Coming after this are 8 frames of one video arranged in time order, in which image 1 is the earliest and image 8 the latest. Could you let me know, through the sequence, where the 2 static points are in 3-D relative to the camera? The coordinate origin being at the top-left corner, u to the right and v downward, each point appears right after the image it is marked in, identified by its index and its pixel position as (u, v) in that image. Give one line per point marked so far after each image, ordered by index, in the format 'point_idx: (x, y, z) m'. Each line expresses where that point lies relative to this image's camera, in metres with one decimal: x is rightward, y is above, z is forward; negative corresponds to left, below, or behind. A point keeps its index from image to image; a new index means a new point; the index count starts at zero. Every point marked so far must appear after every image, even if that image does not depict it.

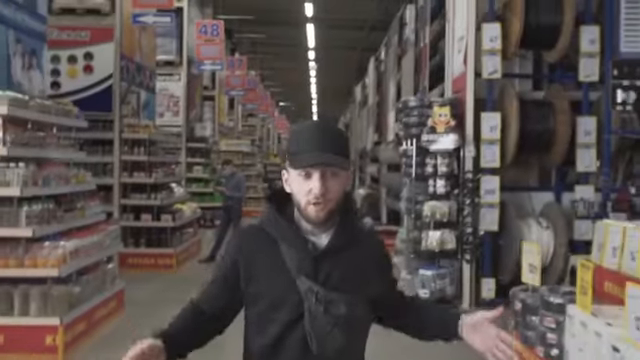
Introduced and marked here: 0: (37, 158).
0: (-1.9, +0.1, +4.9) m
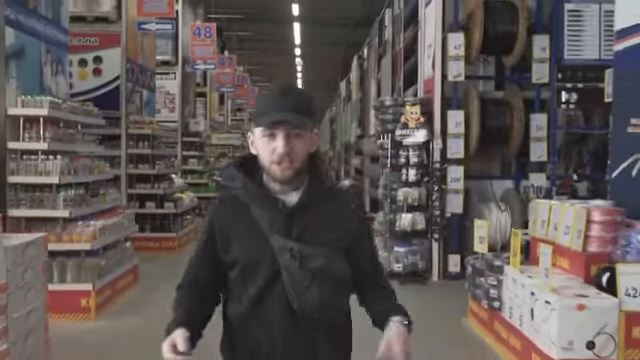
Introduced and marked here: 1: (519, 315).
0: (-2.0, +0.2, +5.7) m
1: (+1.1, -0.8, +4.0) m
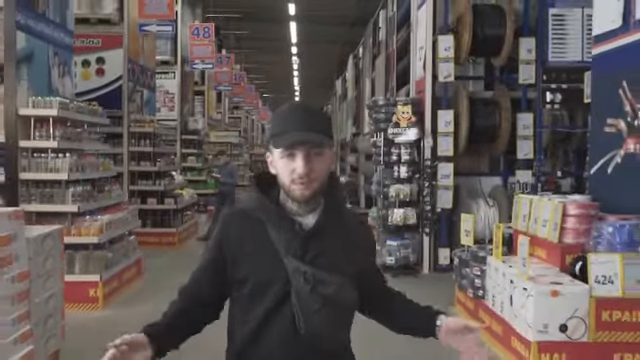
0: (-2.0, +0.3, +6.0) m
1: (+1.1, -0.7, +4.3) m
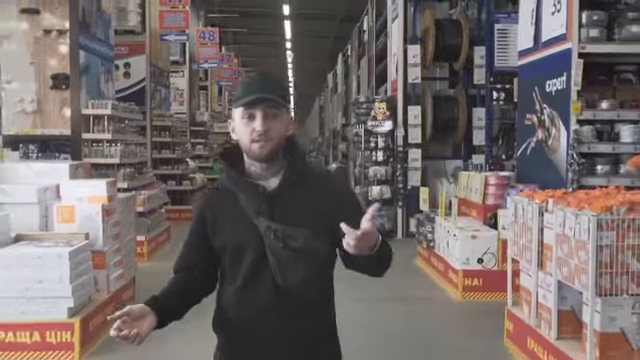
0: (-2.1, +0.4, +7.7) m
1: (+1.0, -0.6, +6.0) m
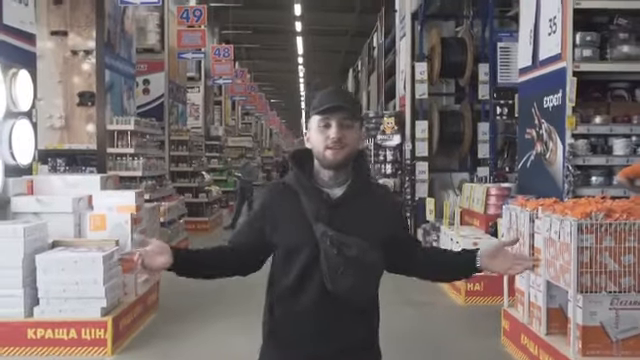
0: (-2.0, +0.3, +8.1) m
1: (+1.1, -0.7, +6.4) m
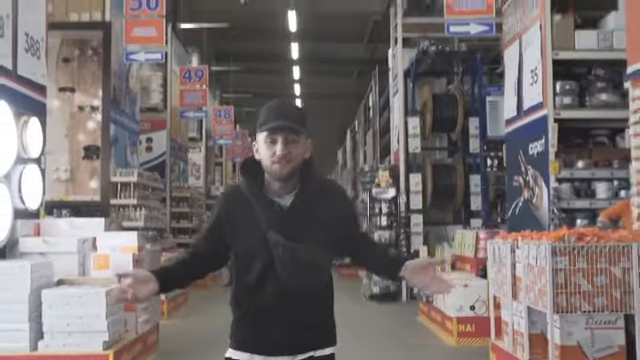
0: (-2.0, -0.3, +8.4) m
1: (+1.1, -1.1, +6.5) m
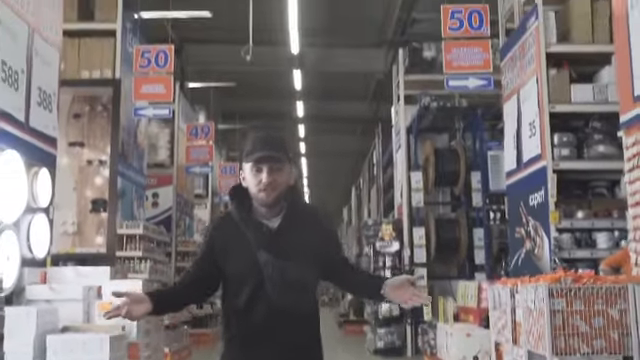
0: (-2.0, -0.9, +8.4) m
1: (+1.1, -1.5, +6.5) m
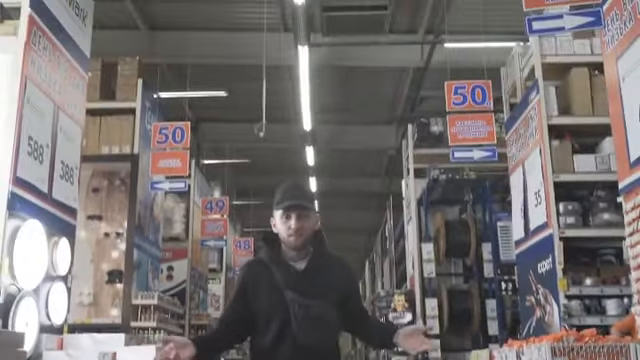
0: (-1.9, -1.8, +8.5) m
1: (+1.2, -2.2, +6.5) m
